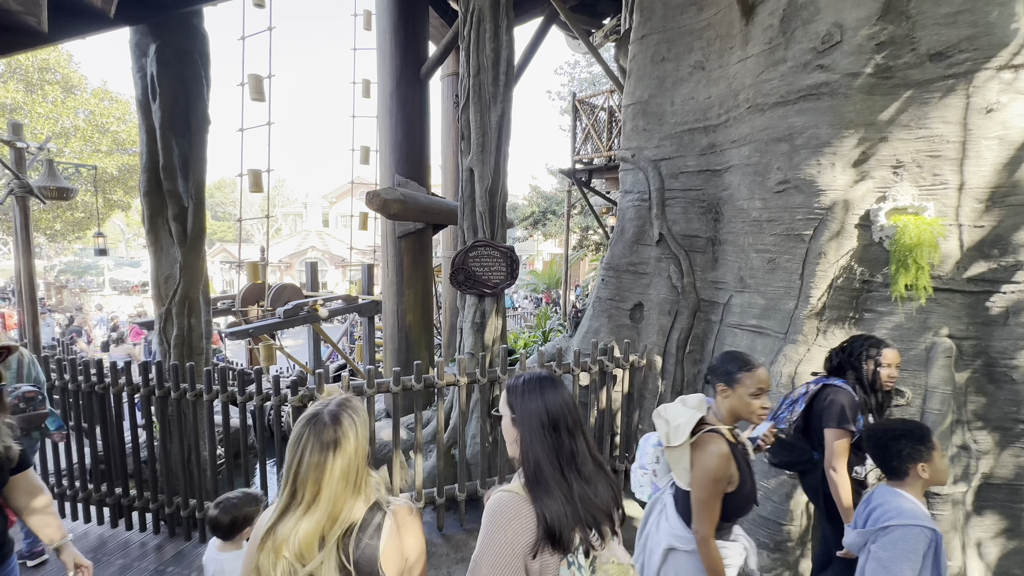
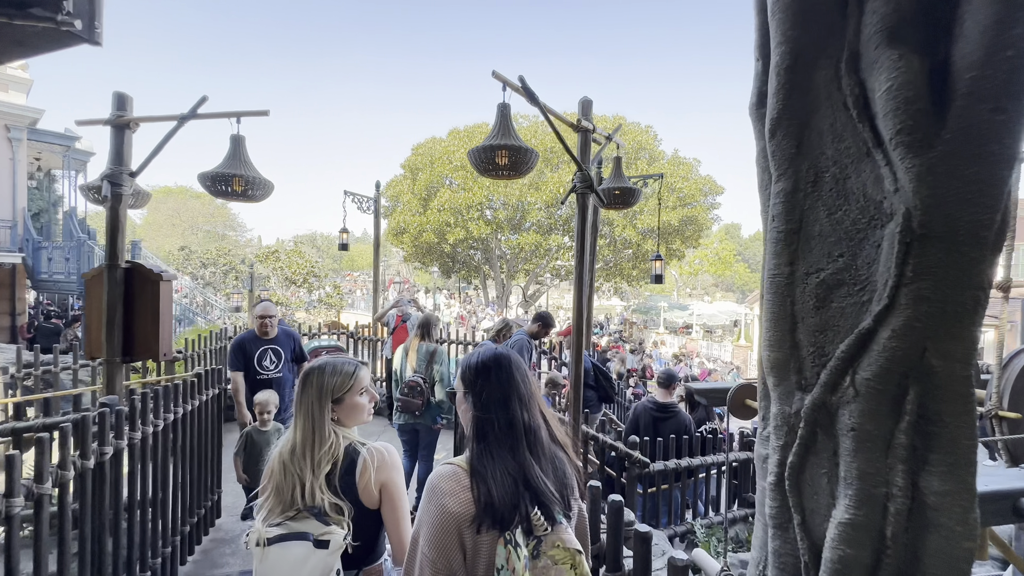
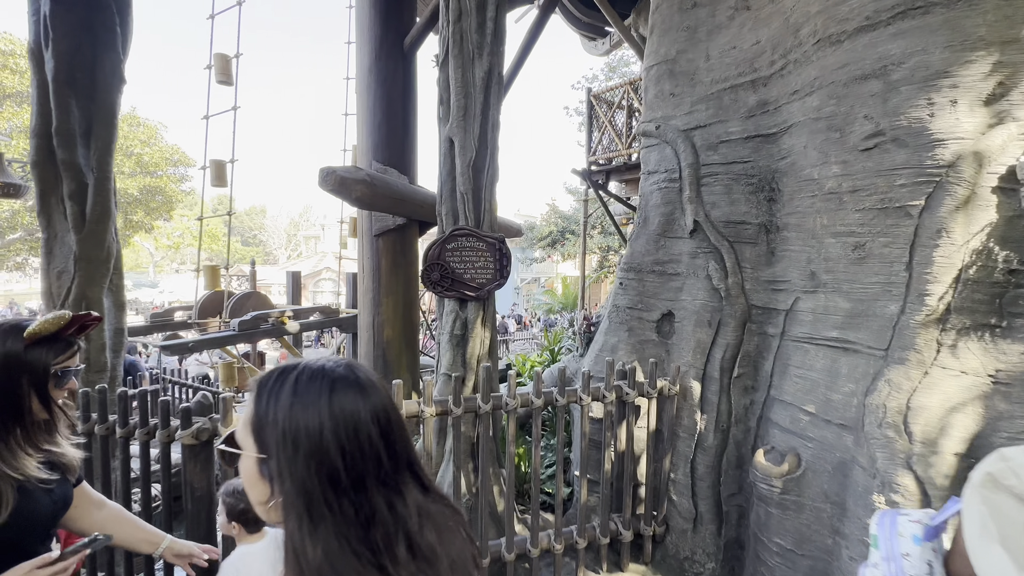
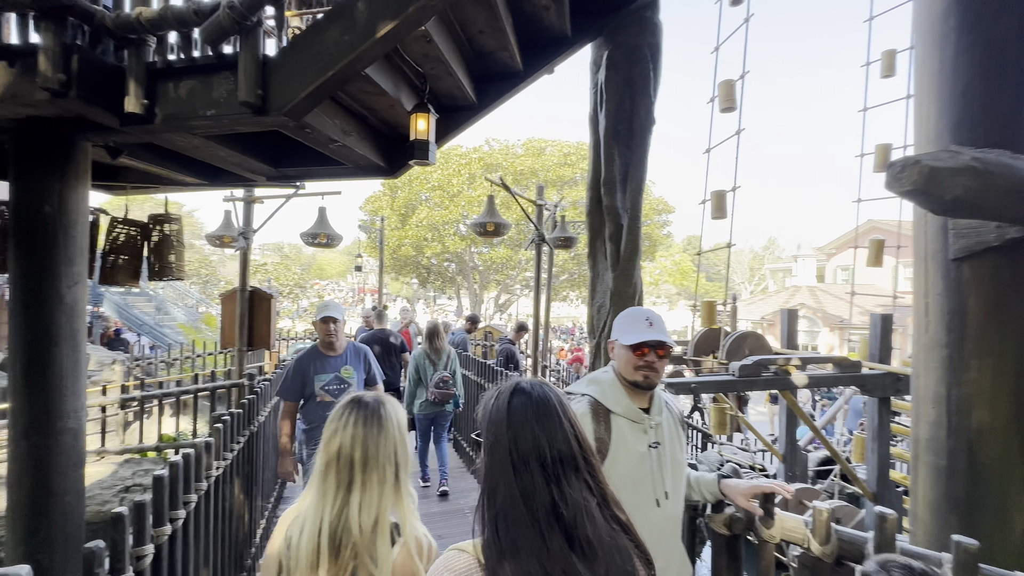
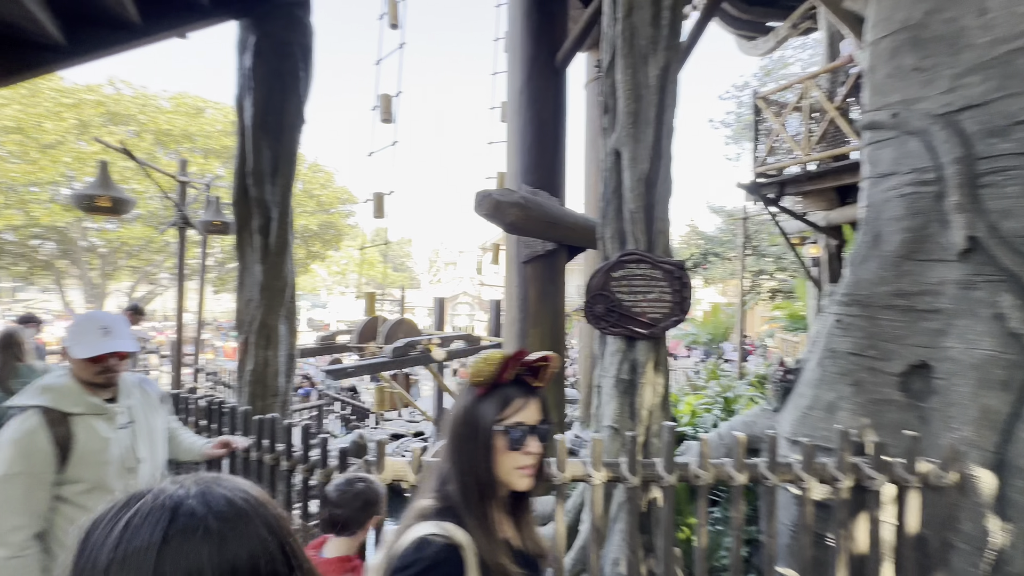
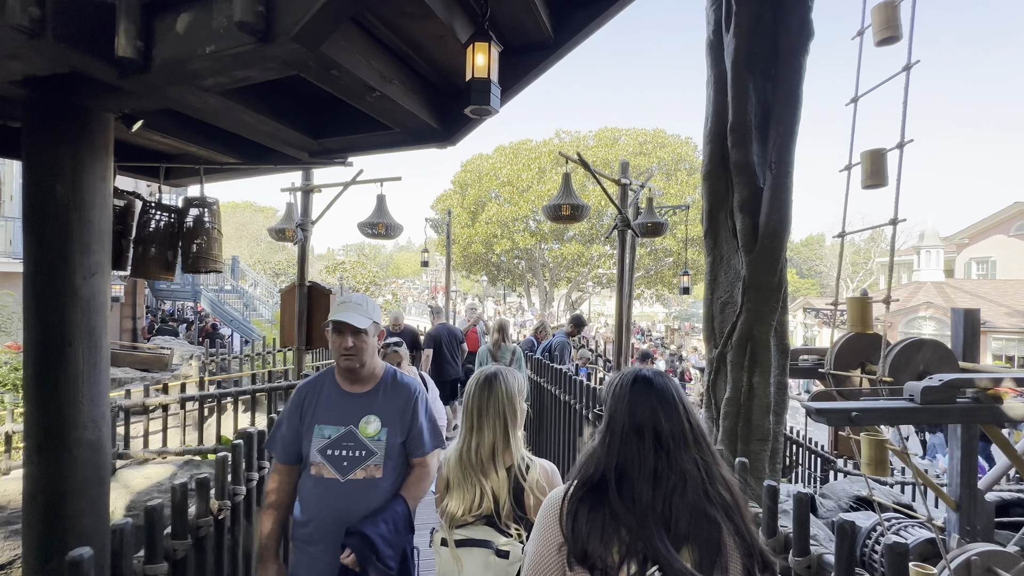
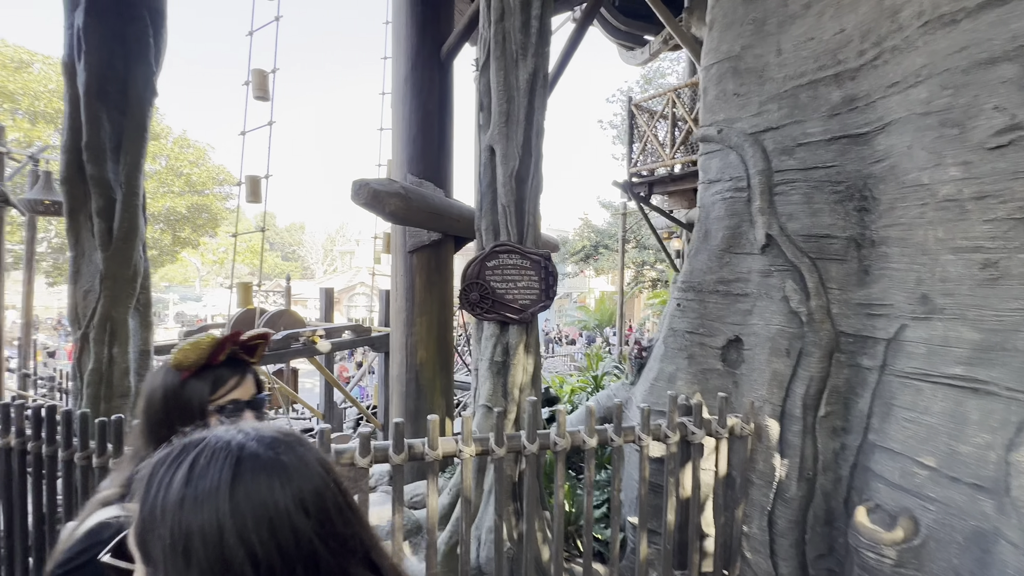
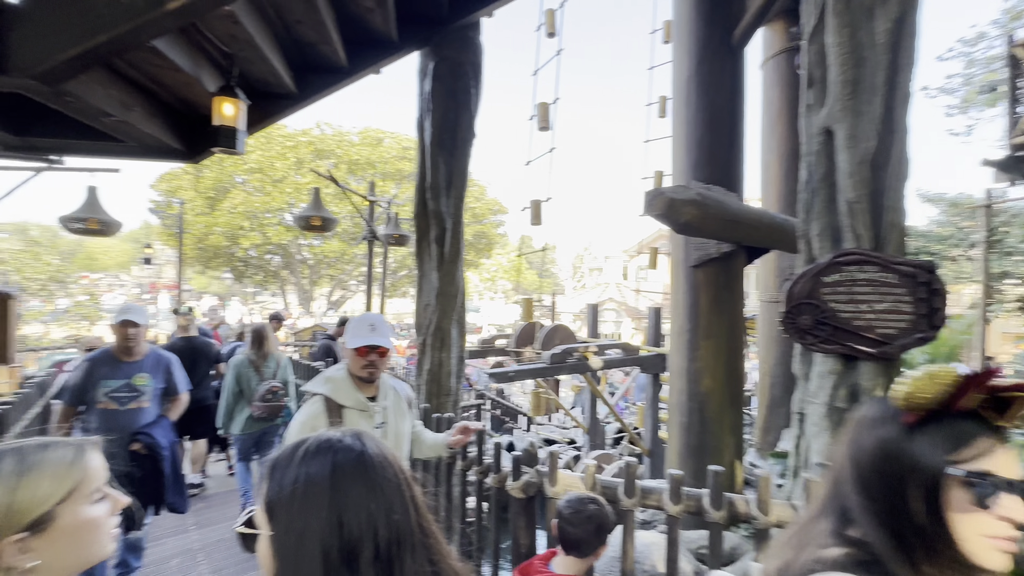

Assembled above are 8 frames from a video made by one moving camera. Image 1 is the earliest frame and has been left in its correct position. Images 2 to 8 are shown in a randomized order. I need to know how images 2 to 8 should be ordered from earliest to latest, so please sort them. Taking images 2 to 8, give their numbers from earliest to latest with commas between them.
3, 7, 5, 8, 4, 6, 2
